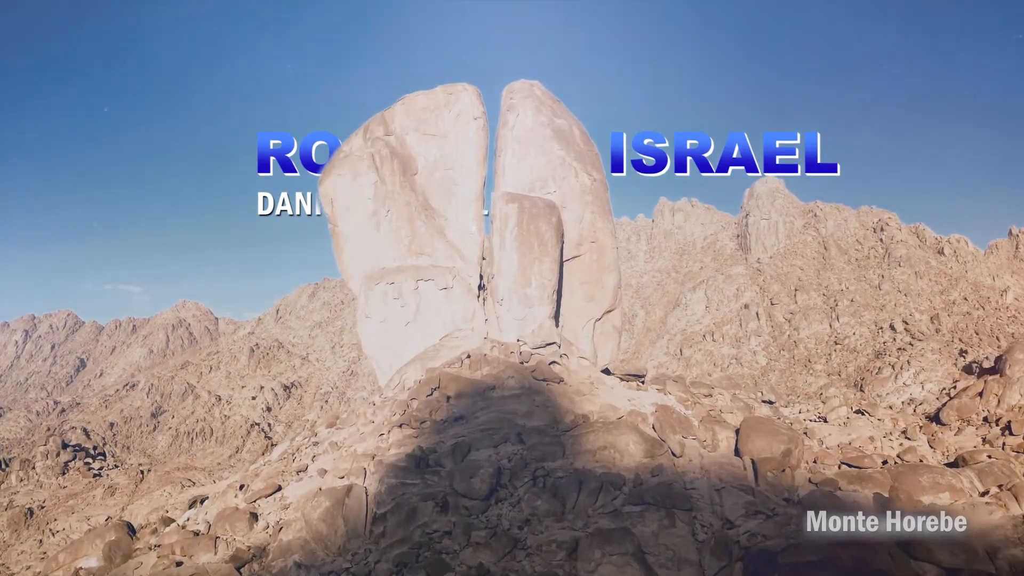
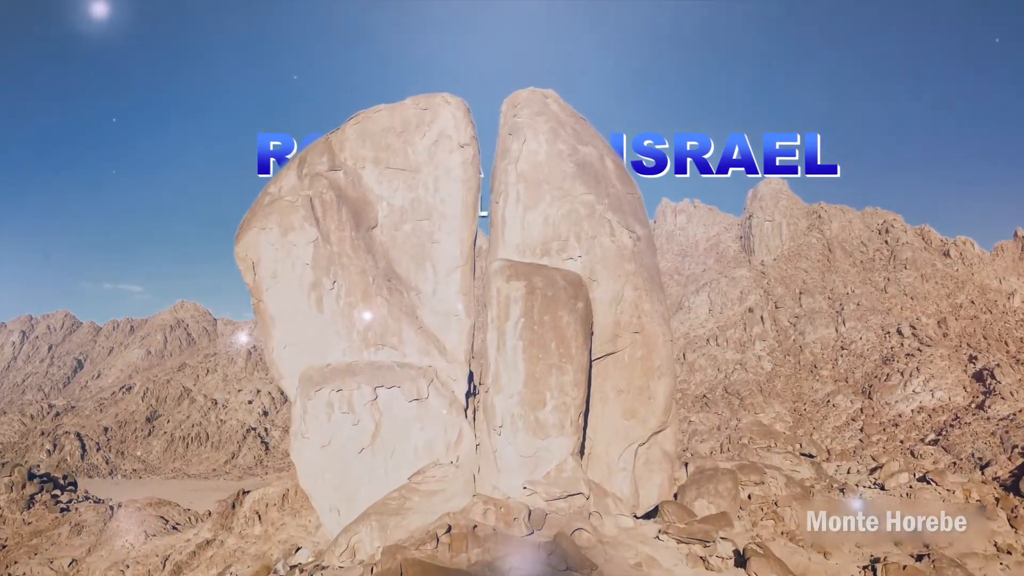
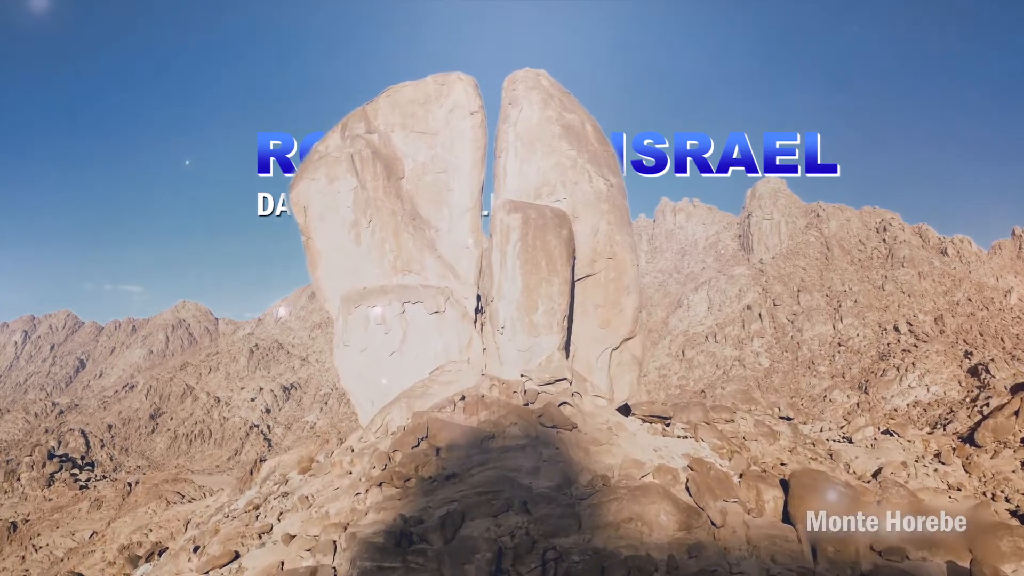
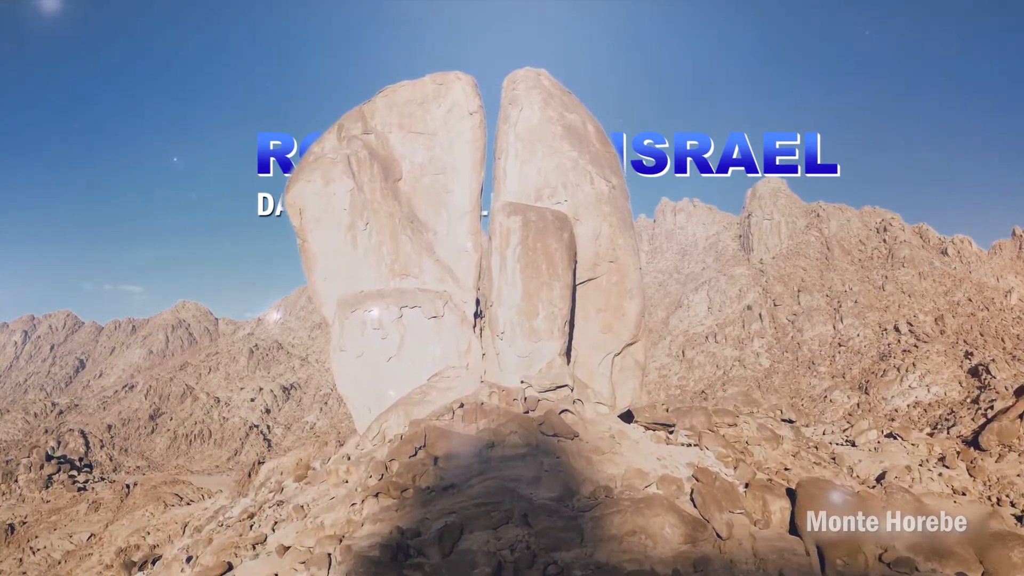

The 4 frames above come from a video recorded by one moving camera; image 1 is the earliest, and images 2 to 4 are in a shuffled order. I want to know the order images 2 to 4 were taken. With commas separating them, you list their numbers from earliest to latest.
3, 4, 2
